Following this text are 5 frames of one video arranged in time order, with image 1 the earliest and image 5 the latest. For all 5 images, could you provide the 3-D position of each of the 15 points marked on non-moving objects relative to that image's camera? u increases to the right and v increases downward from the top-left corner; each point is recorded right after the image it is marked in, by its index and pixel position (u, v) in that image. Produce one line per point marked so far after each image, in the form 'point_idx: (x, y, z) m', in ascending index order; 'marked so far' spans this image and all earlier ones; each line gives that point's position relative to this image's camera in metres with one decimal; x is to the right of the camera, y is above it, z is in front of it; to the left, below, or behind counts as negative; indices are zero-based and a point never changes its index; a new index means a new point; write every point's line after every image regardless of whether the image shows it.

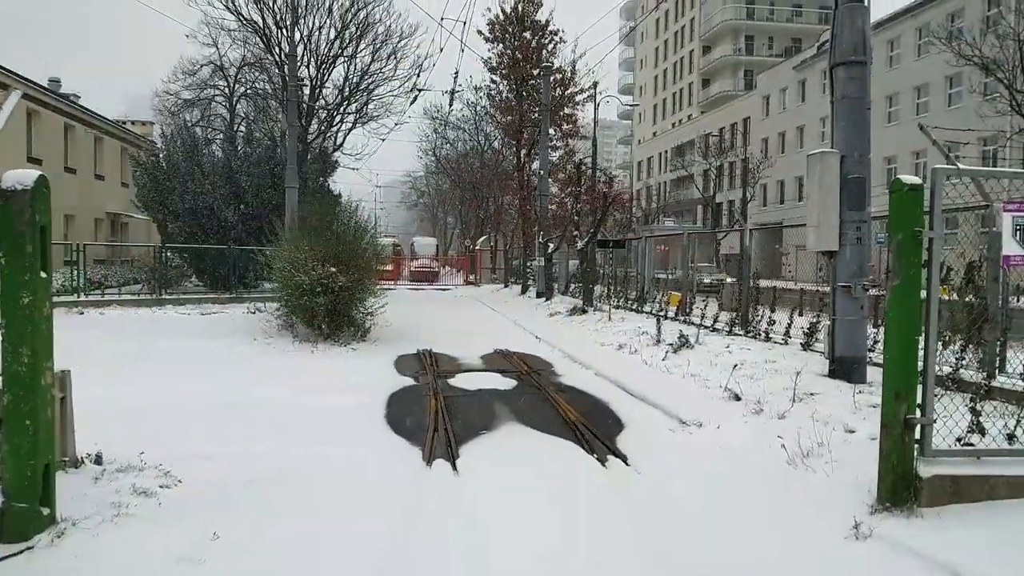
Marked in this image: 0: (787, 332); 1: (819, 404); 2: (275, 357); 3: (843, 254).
0: (+4.2, -0.7, +10.5) m
1: (+2.9, -1.1, +6.6) m
2: (-4.0, -1.2, +11.6) m
3: (+3.6, +0.4, +7.5) m
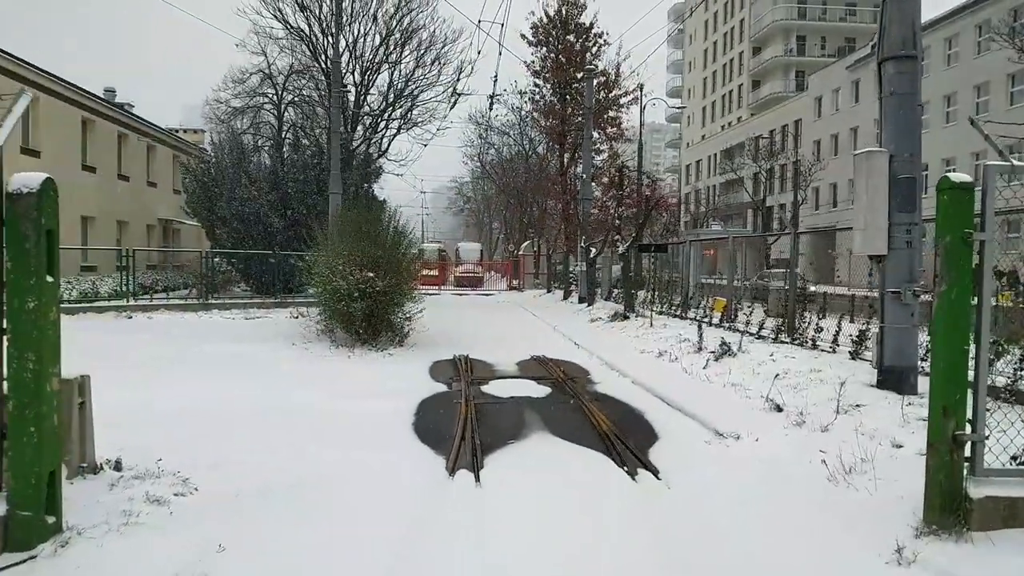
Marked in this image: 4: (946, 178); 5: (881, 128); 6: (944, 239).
0: (+4.7, -0.8, +10.1) m
1: (+3.2, -1.2, +6.3) m
2: (-3.4, -1.2, +11.7) m
3: (+3.9, +0.3, +7.2) m
4: (+2.5, +0.6, +4.0) m
5: (+3.9, +1.7, +7.4) m
6: (+2.5, +0.3, +4.0) m
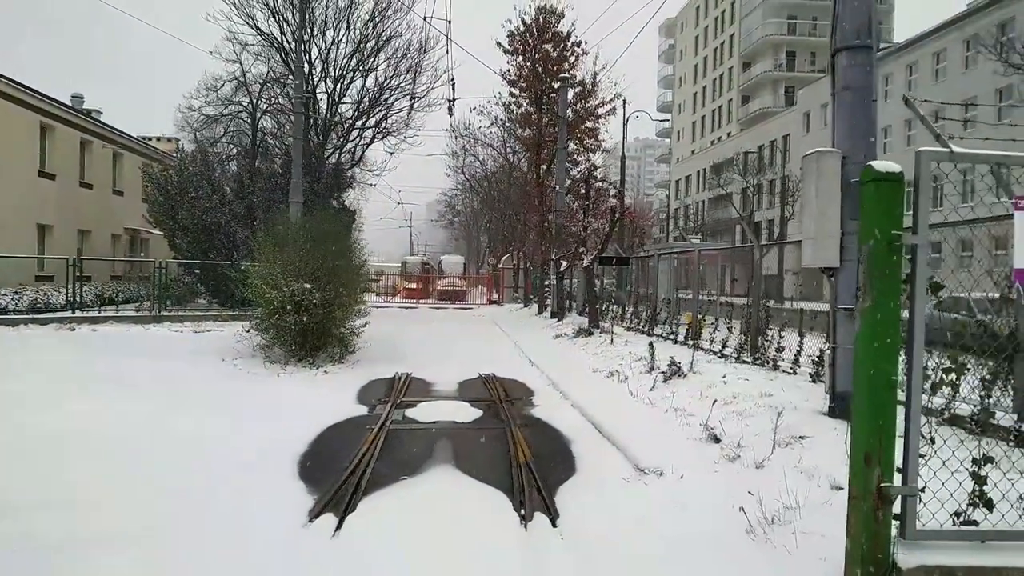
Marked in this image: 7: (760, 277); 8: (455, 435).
0: (+3.8, -1.0, +9.3) m
1: (+2.3, -1.3, +5.4) m
2: (-4.3, -1.4, +10.8) m
3: (+3.1, +0.1, +6.4) m
4: (+1.7, +0.6, +3.2) m
5: (+3.1, +1.6, +6.6) m
6: (+1.7, +0.2, +3.2) m
7: (+3.7, +0.2, +10.1) m
8: (-0.6, -1.5, +7.2) m
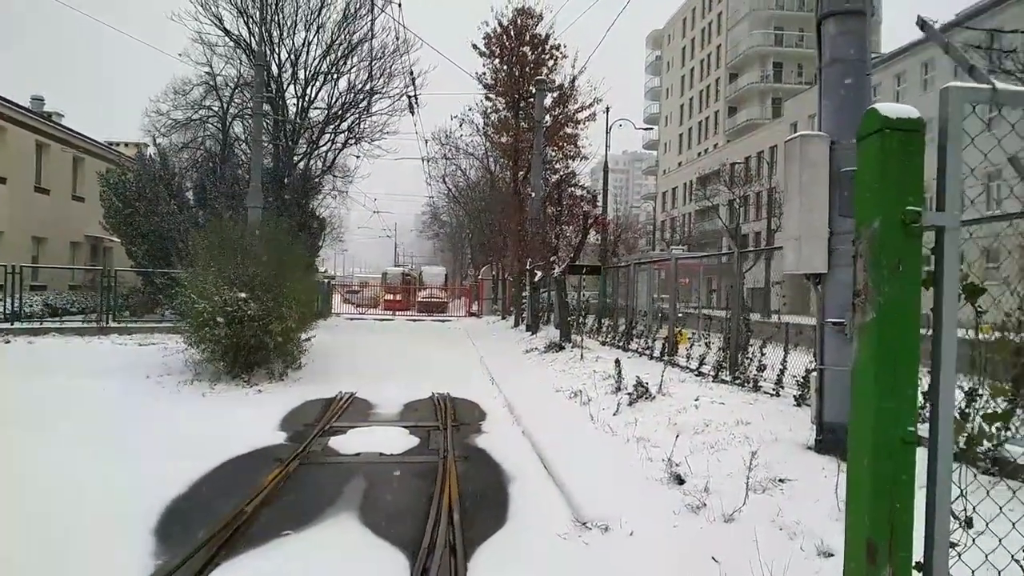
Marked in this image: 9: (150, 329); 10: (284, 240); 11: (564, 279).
0: (+3.2, -1.1, +8.2) m
1: (+1.7, -1.3, +4.4) m
2: (-5.0, -1.6, +9.7) m
3: (+2.5, +0.1, +5.3) m
4: (+1.2, +0.6, +2.2) m
5: (+2.5, +1.5, +5.6) m
6: (+1.1, +0.2, +2.1) m
7: (+3.0, 0.0, +9.1) m
8: (-1.2, -1.6, +6.0) m
9: (-10.4, -1.2, +19.8) m
10: (-4.0, +0.8, +12.1) m
11: (+1.3, +0.2, +17.3) m
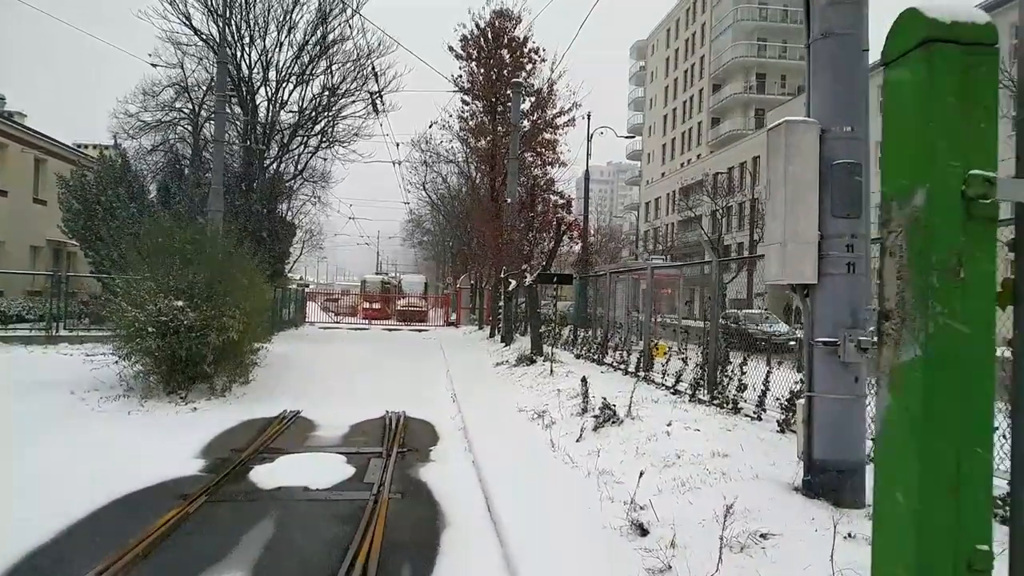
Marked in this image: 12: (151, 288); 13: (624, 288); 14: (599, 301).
0: (+2.7, -1.2, +7.4) m
1: (+1.3, -1.4, +3.5) m
2: (-5.5, -1.6, +8.7) m
3: (+2.1, 0.0, +4.6) m
4: (+0.8, +0.5, +1.4) m
5: (+2.1, +1.4, +4.8) m
6: (+0.8, +0.2, +1.3) m
7: (+2.5, -0.1, +8.3) m
8: (-1.7, -1.7, +5.1) m
9: (-11.2, -1.4, +18.7) m
10: (-4.6, +0.7, +11.2) m
11: (+0.6, 0.0, +16.4) m
12: (-5.2, 0.0, +10.0) m
13: (+2.3, 0.0, +14.3) m
14: (+2.1, -0.3, +16.2) m
